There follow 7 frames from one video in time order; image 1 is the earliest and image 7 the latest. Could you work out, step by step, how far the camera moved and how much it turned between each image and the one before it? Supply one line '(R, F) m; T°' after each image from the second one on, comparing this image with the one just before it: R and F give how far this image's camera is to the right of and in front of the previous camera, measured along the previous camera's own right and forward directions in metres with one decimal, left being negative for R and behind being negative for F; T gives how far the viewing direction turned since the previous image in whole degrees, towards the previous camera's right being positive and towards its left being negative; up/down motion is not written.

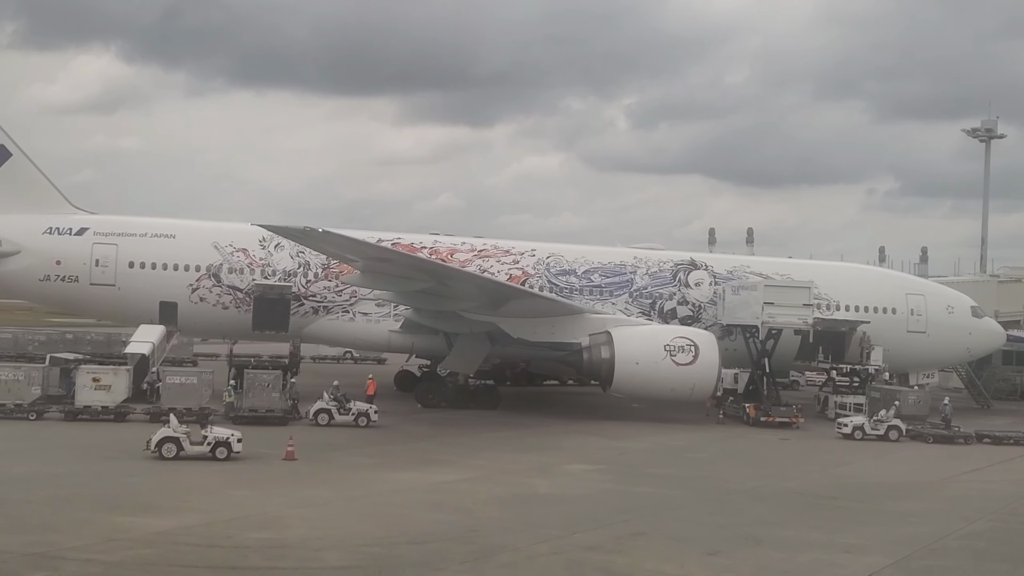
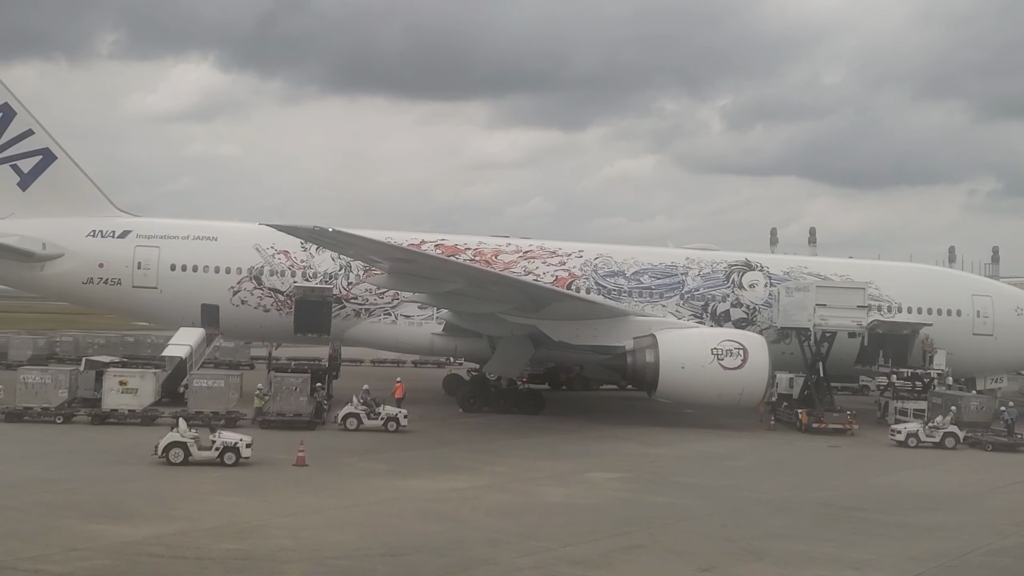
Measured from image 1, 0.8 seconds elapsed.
(+0.5, +0.4) m; -4°
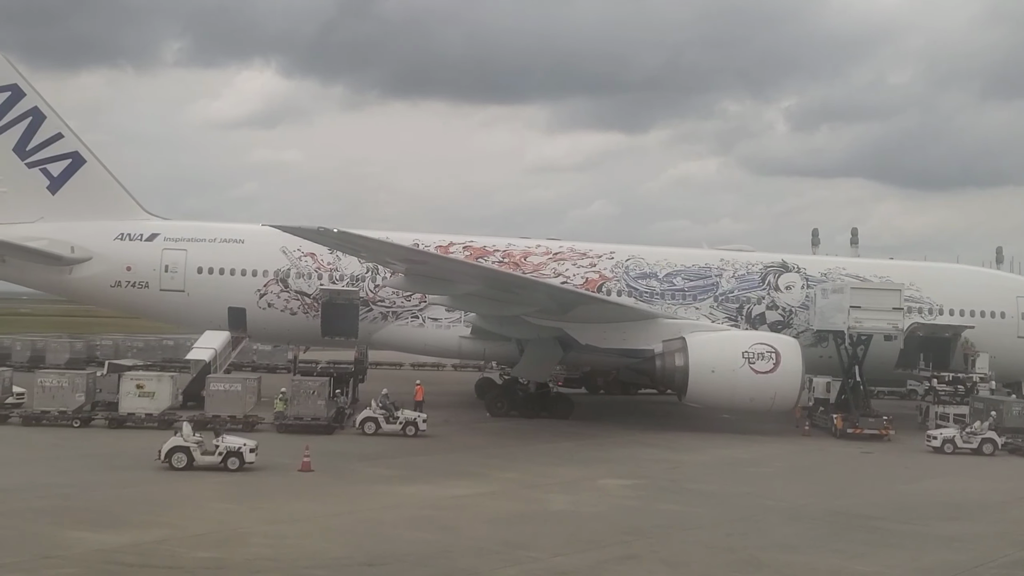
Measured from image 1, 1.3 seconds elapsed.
(+0.4, +0.2) m; -3°
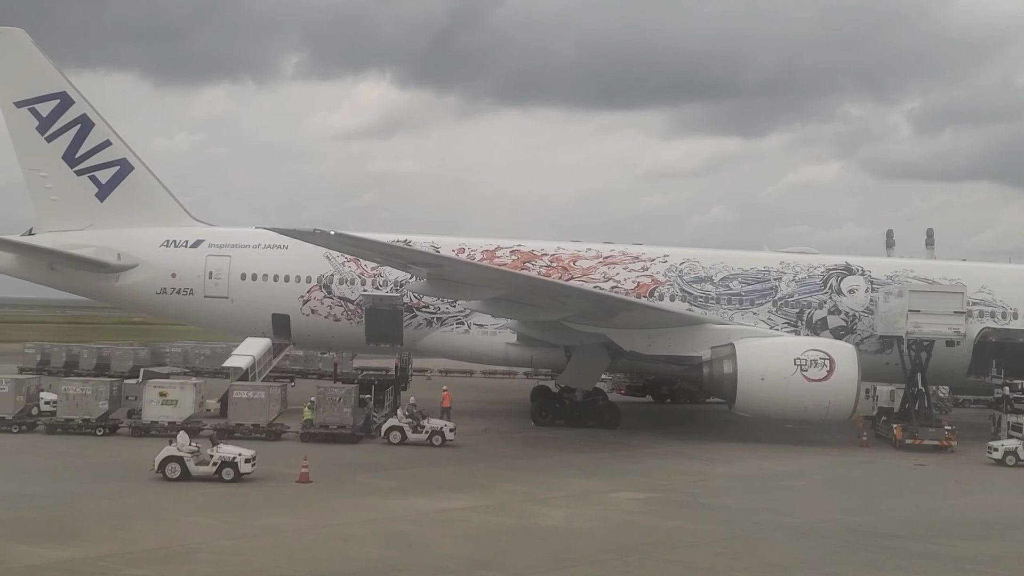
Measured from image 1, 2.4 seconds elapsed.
(+0.7, +0.5) m; -5°
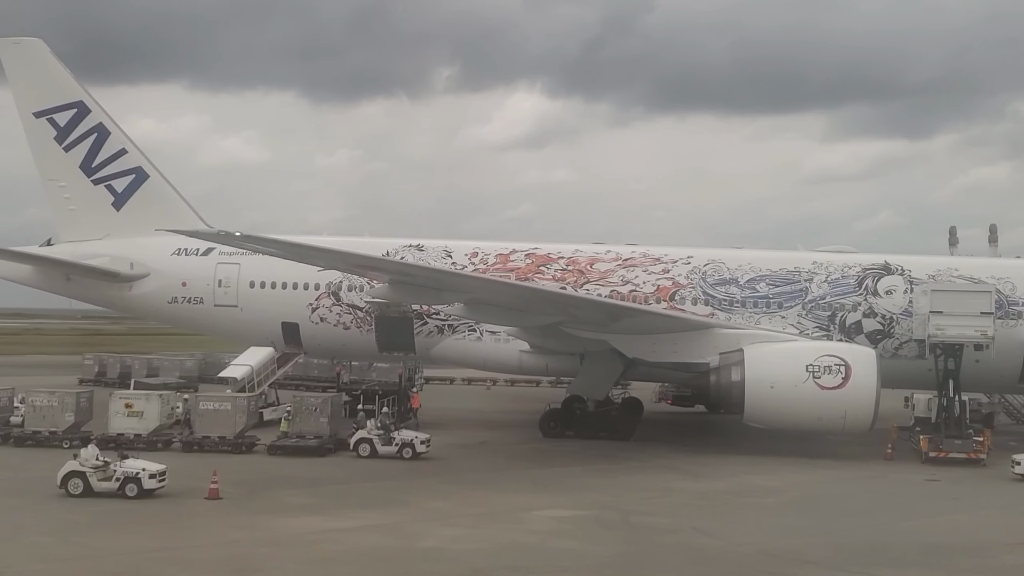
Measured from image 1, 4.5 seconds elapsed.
(+1.4, +0.7) m; -6°
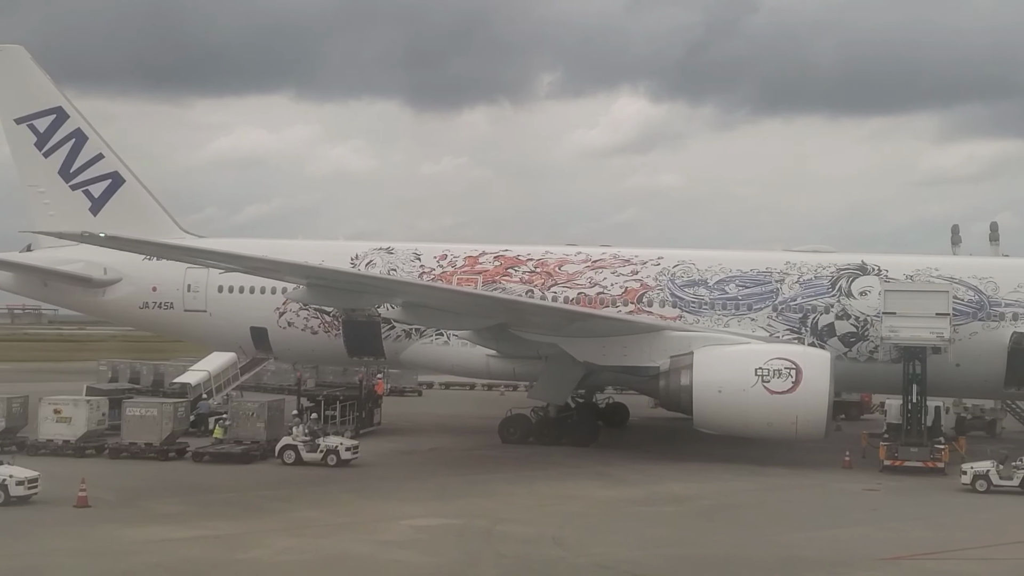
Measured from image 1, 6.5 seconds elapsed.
(+1.4, +0.4) m; -4°
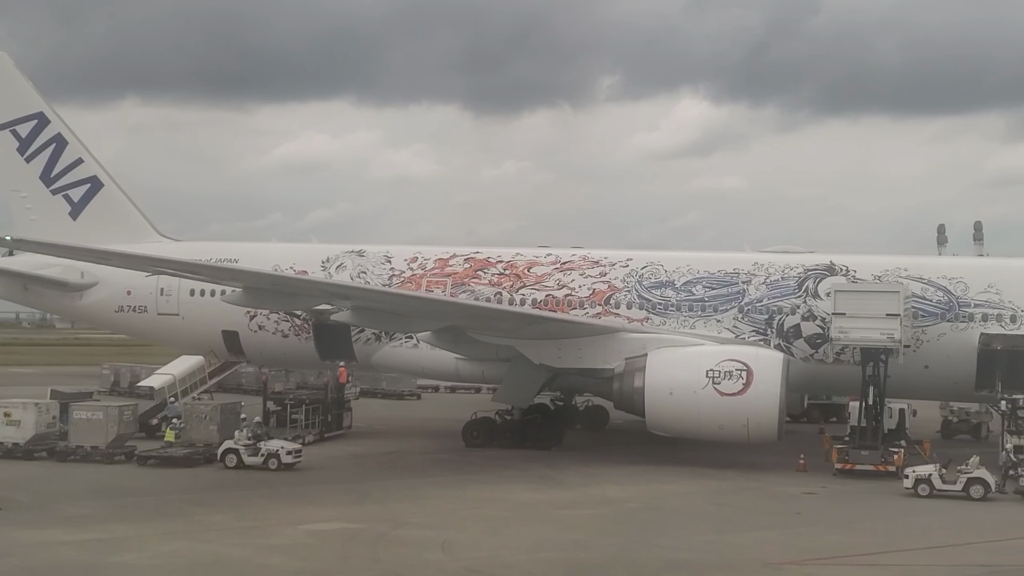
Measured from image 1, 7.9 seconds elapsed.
(+0.9, +0.1) m; -3°
